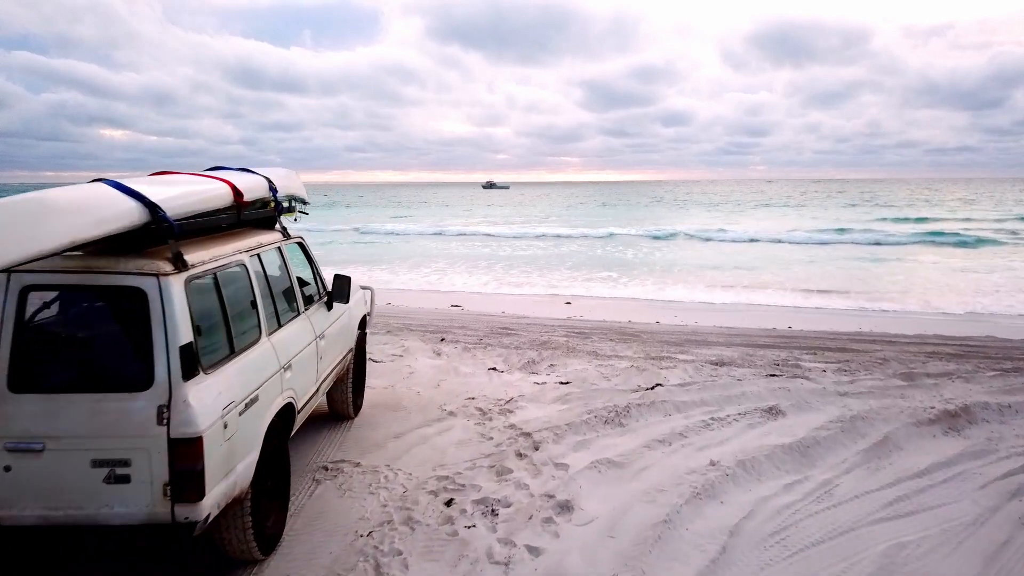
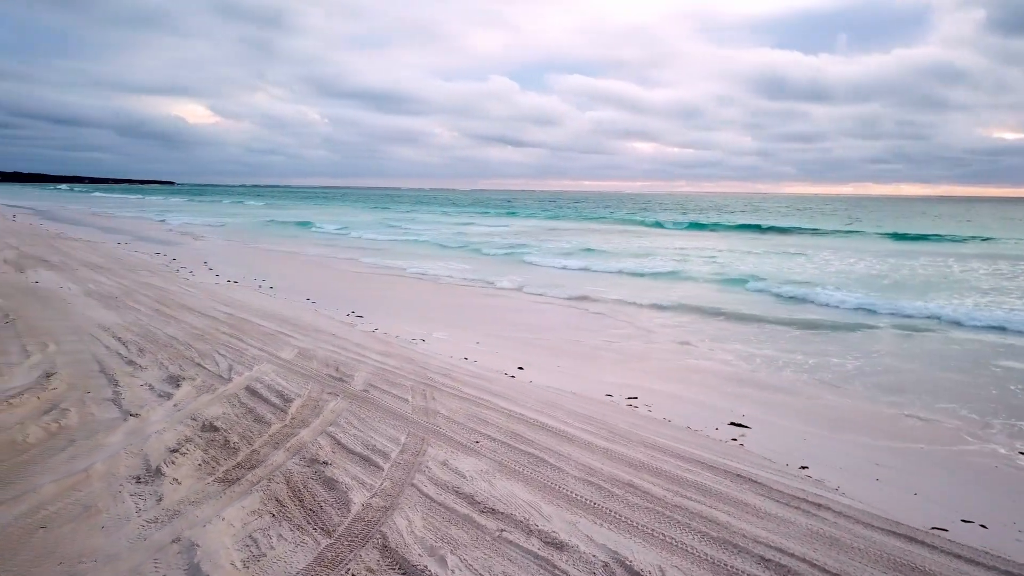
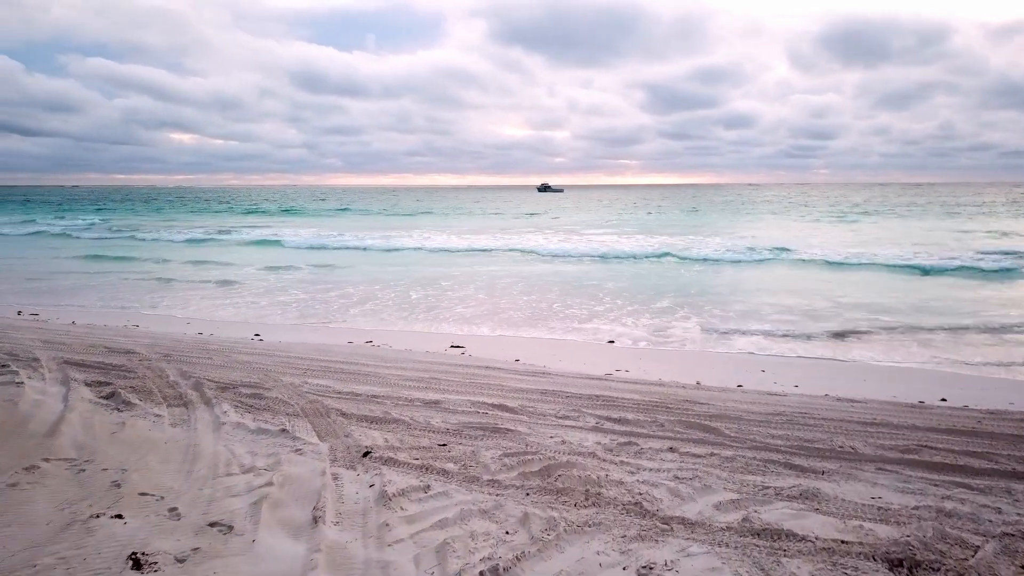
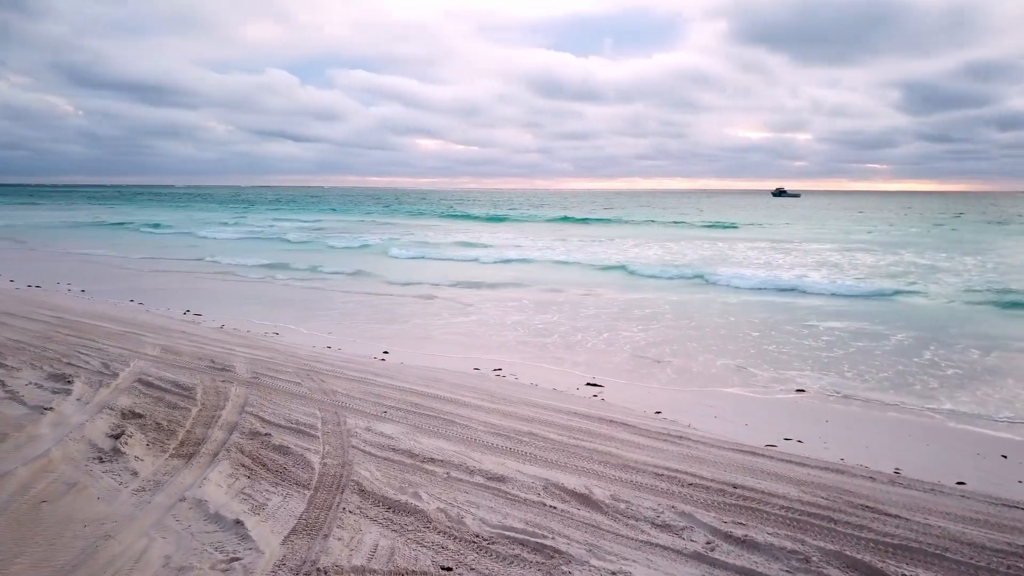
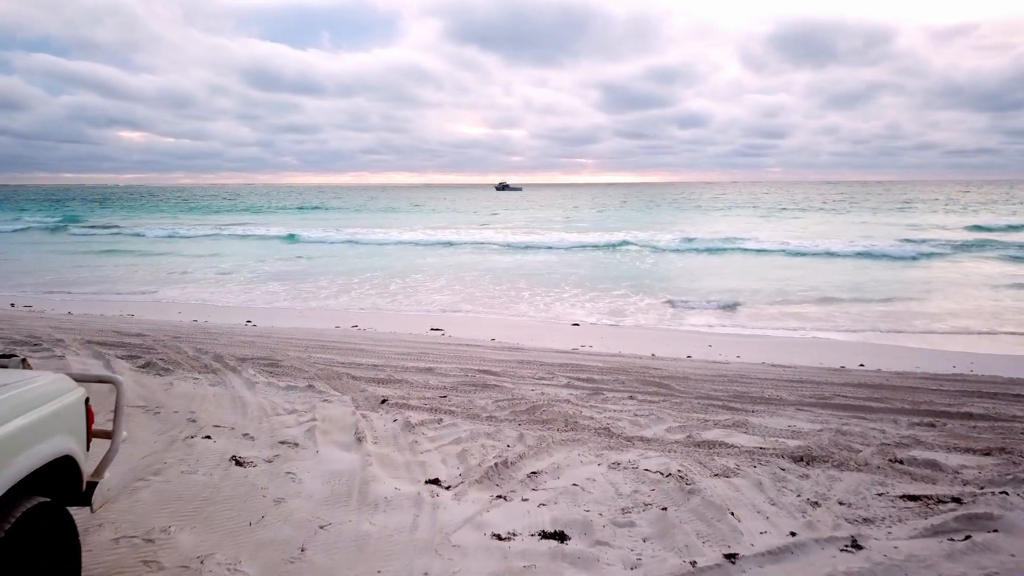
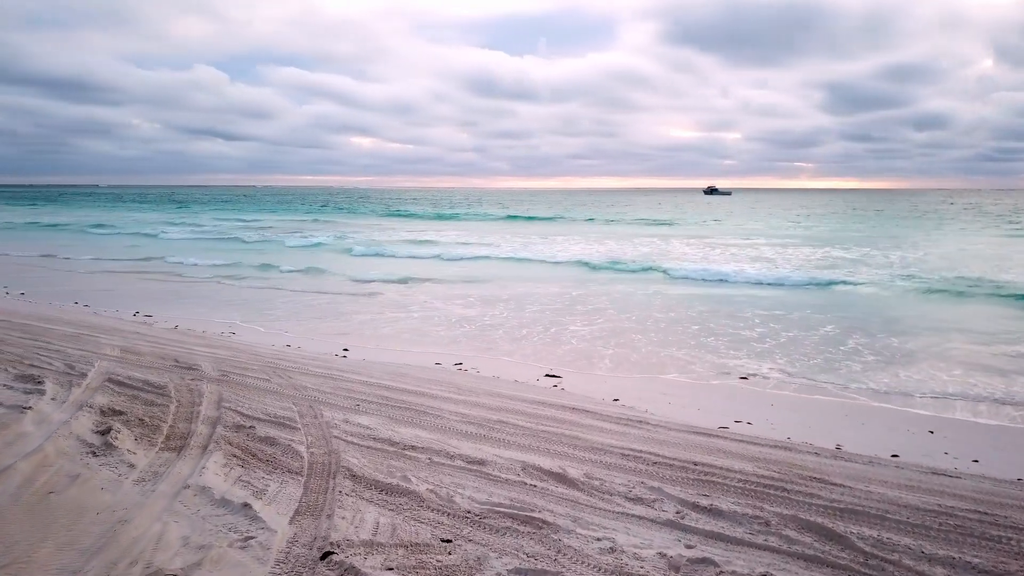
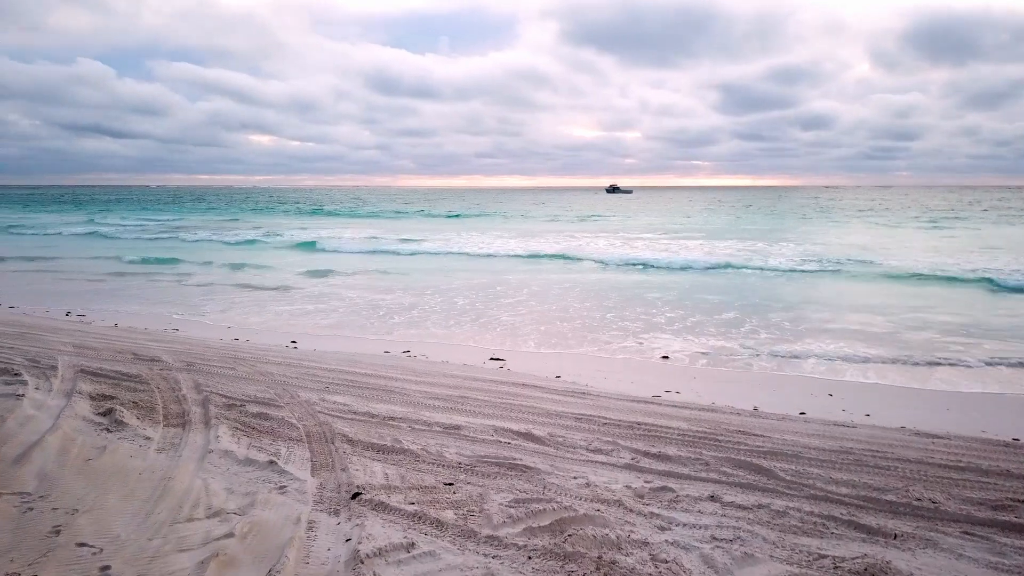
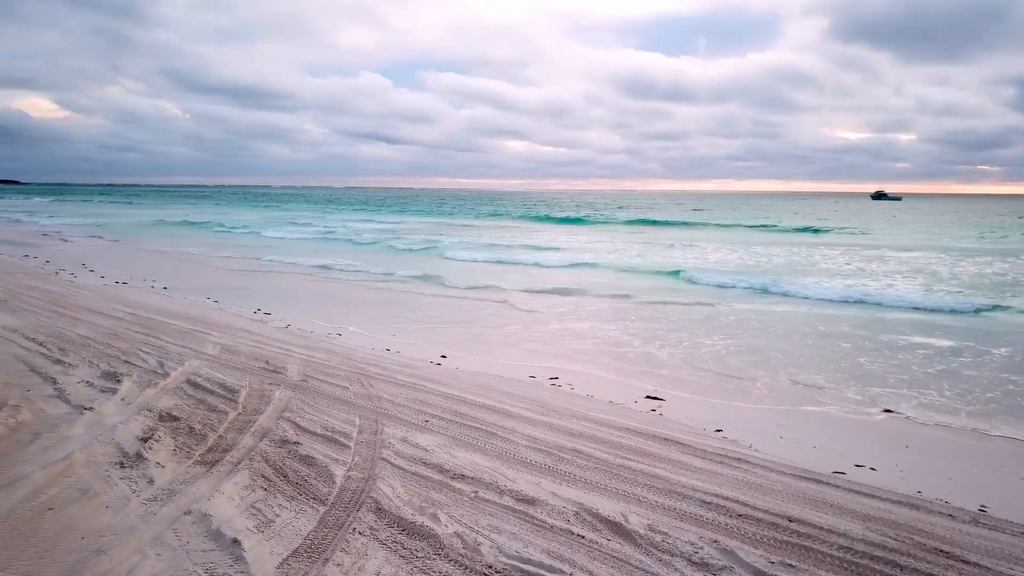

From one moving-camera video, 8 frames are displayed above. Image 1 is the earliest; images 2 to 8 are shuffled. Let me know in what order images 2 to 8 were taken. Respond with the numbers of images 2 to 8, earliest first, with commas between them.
5, 3, 7, 6, 4, 8, 2
